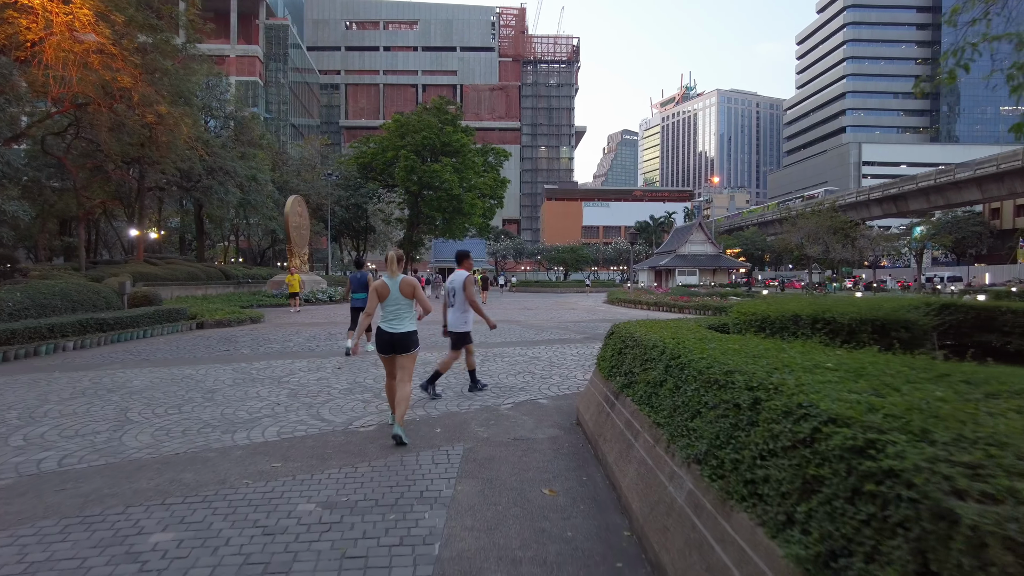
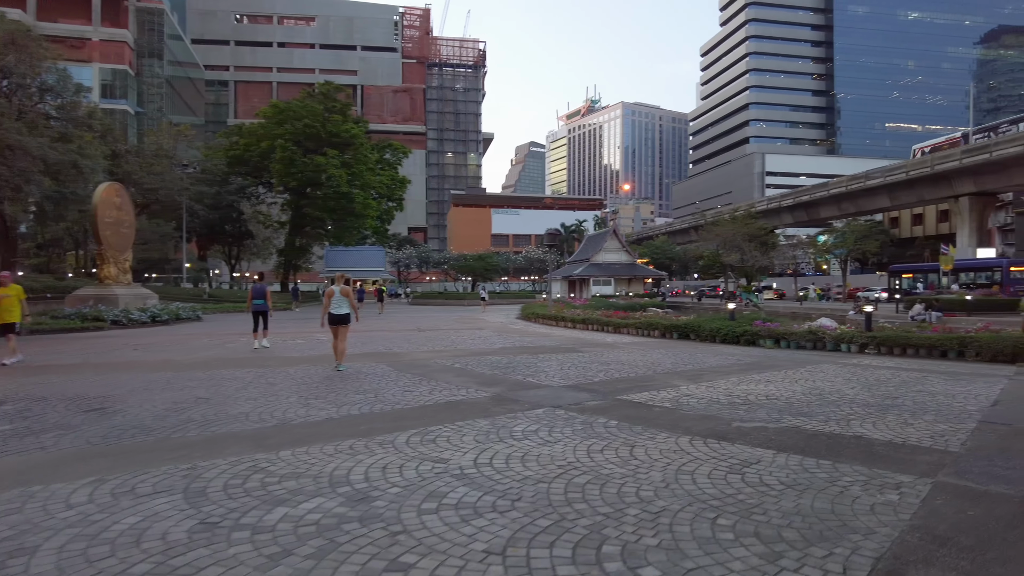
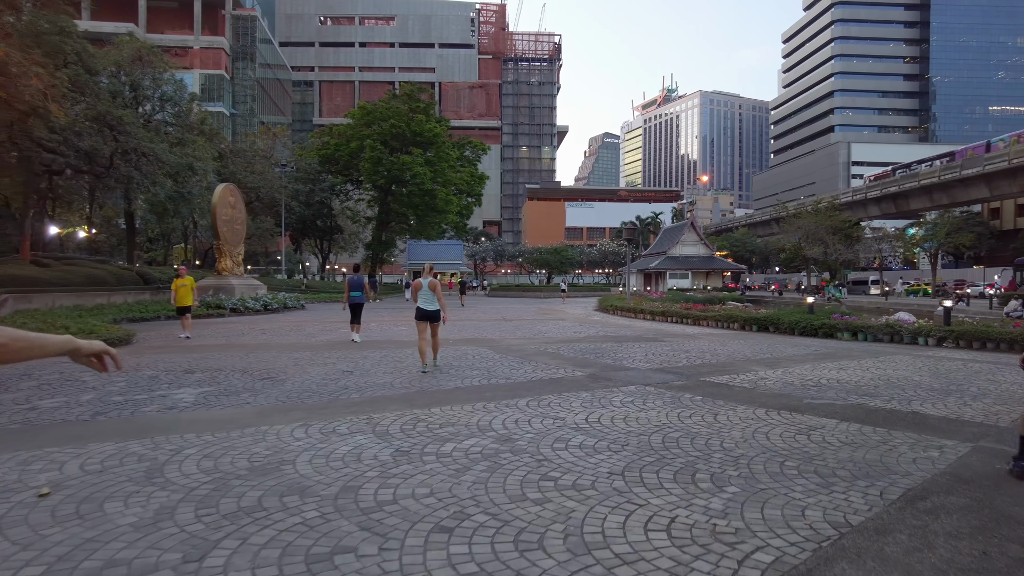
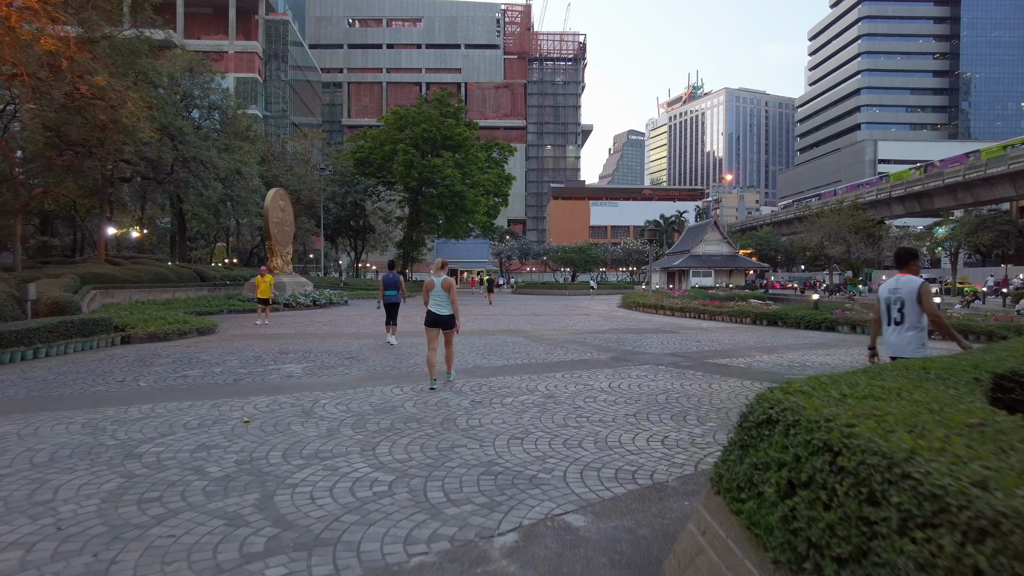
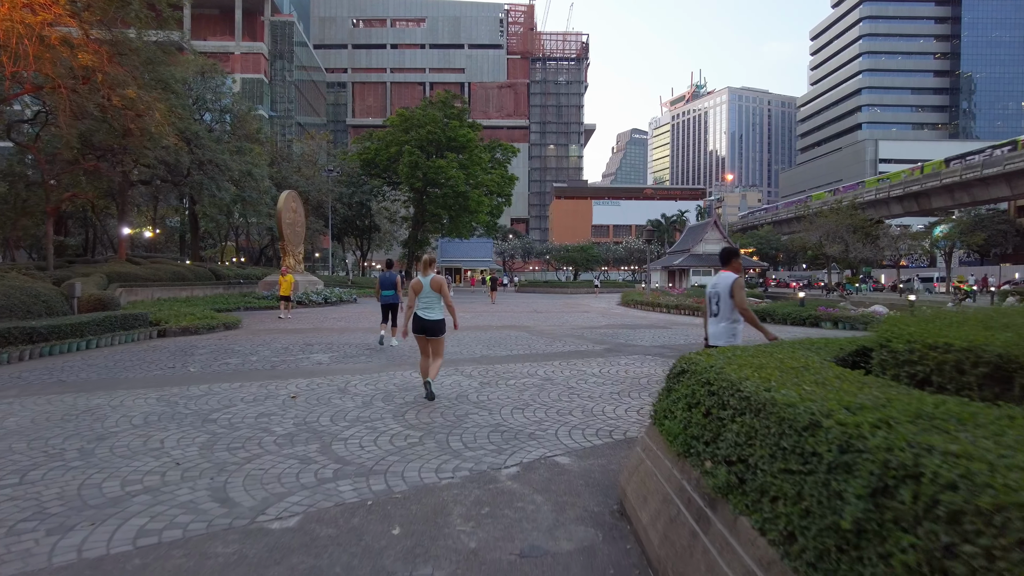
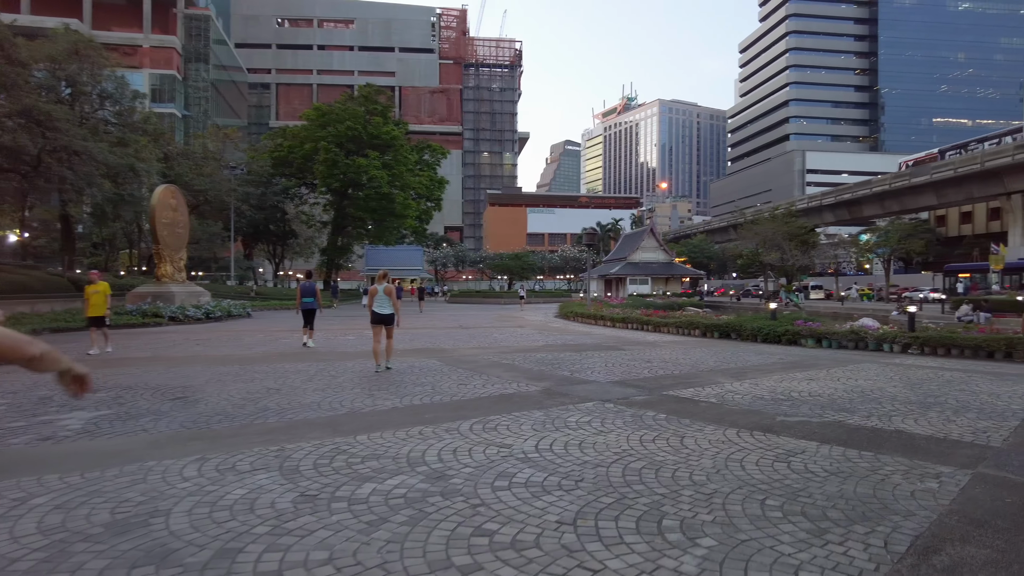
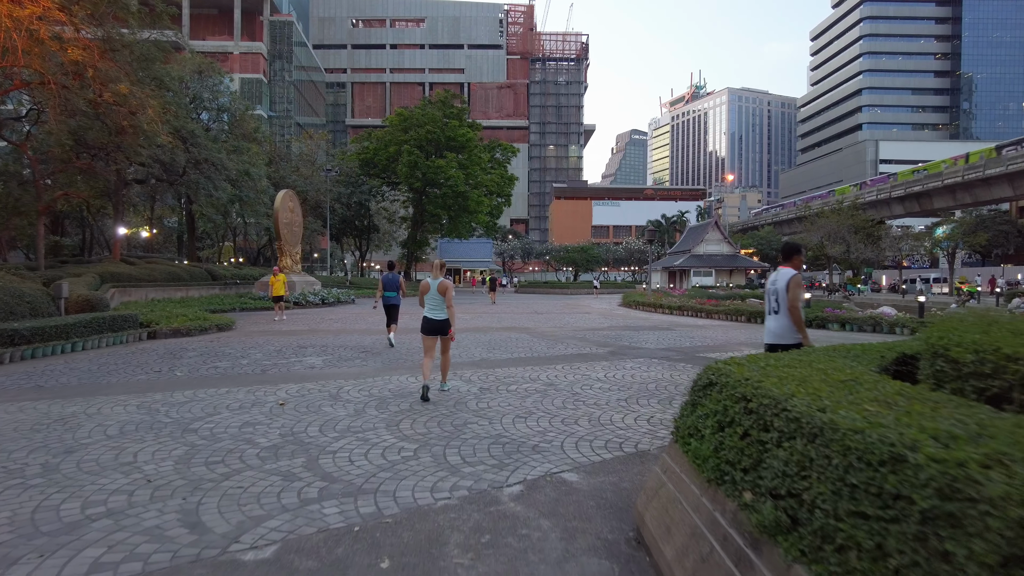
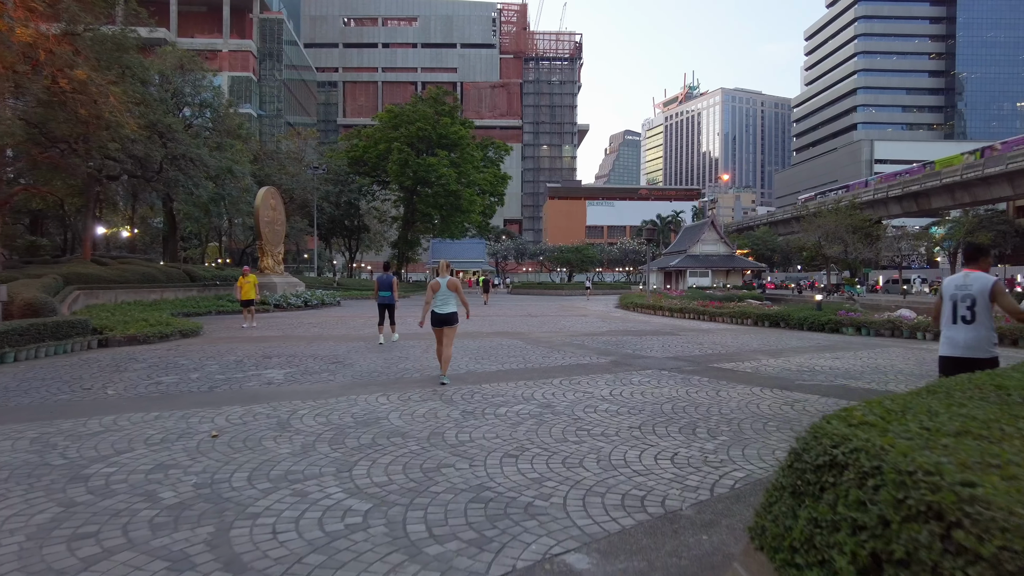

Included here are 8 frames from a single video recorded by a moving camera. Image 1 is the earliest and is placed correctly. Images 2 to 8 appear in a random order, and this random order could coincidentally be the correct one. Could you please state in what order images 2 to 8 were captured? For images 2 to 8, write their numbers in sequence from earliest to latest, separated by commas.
5, 7, 4, 8, 3, 6, 2
